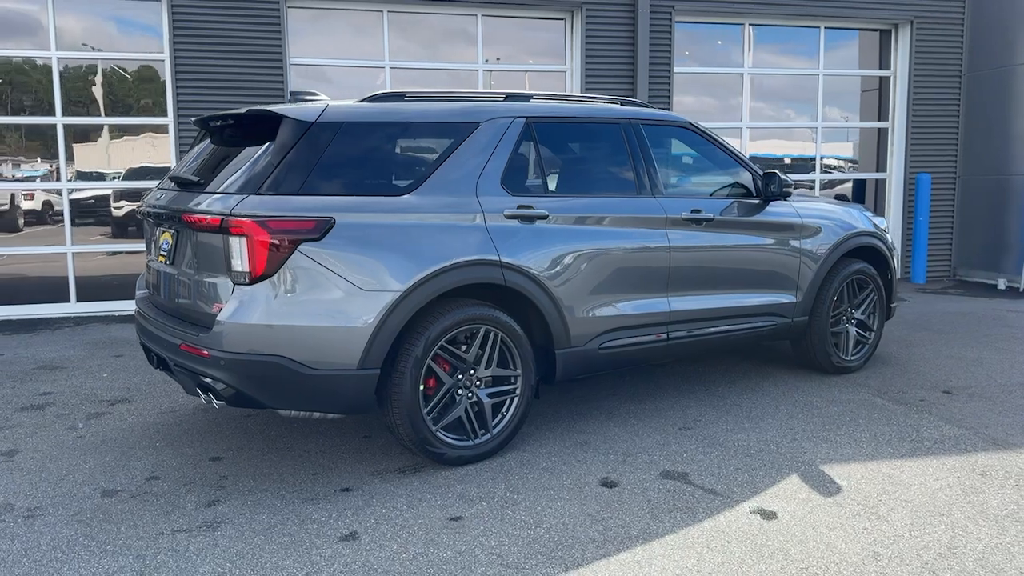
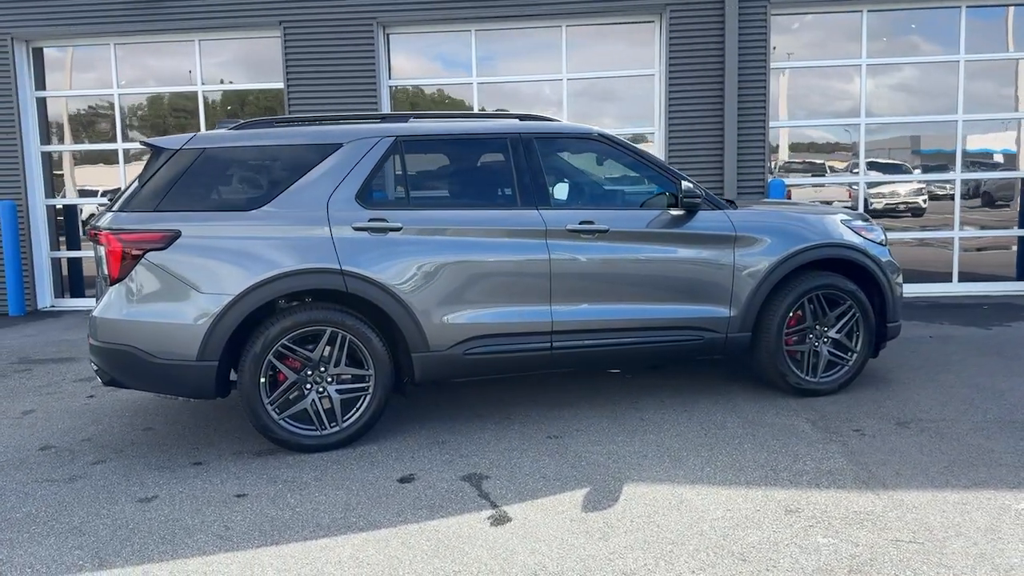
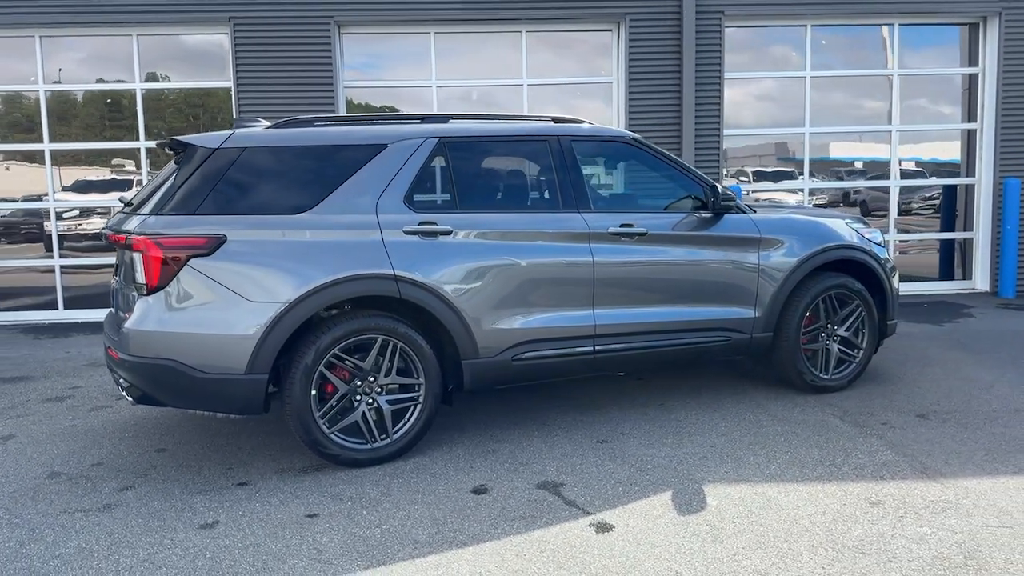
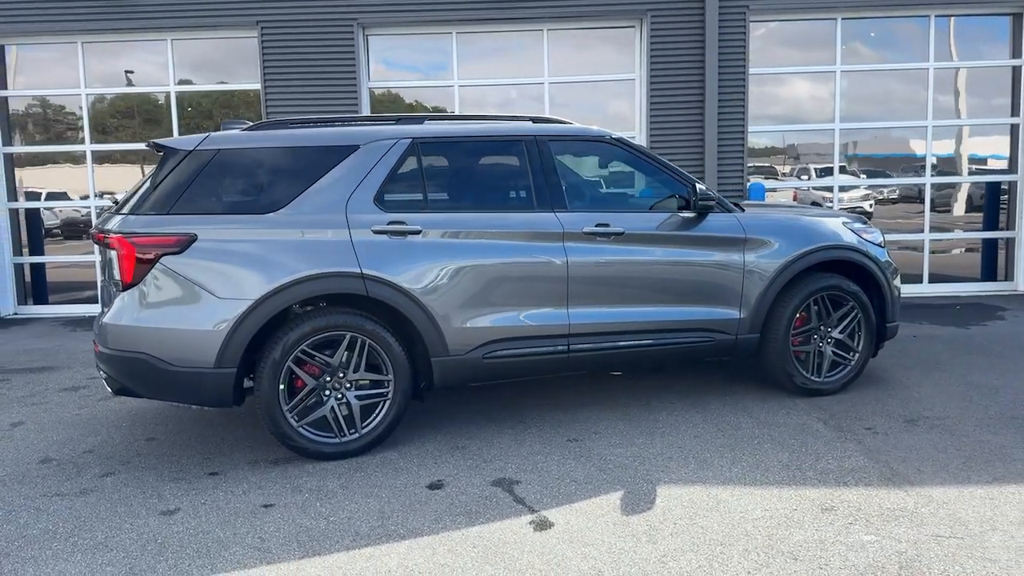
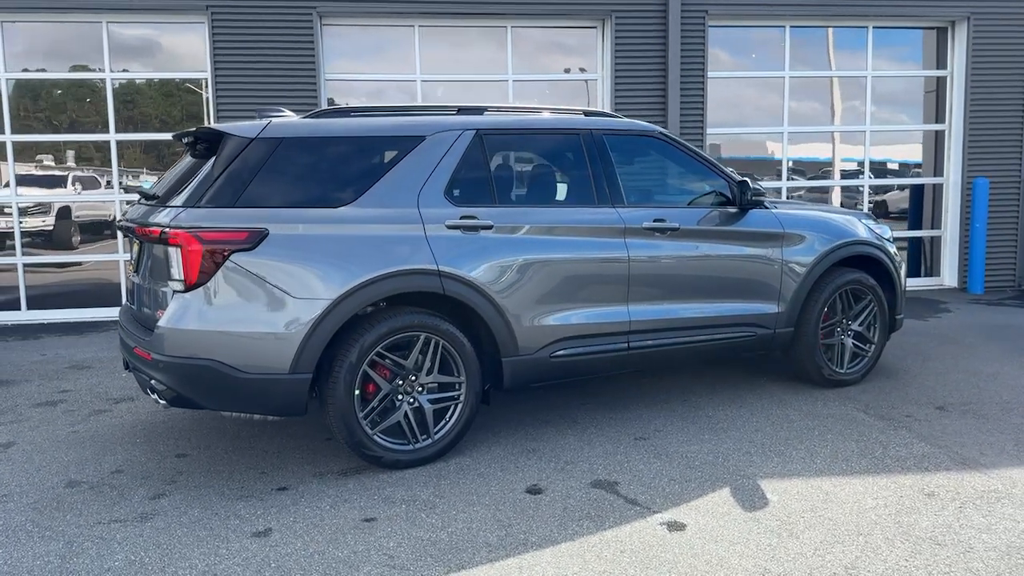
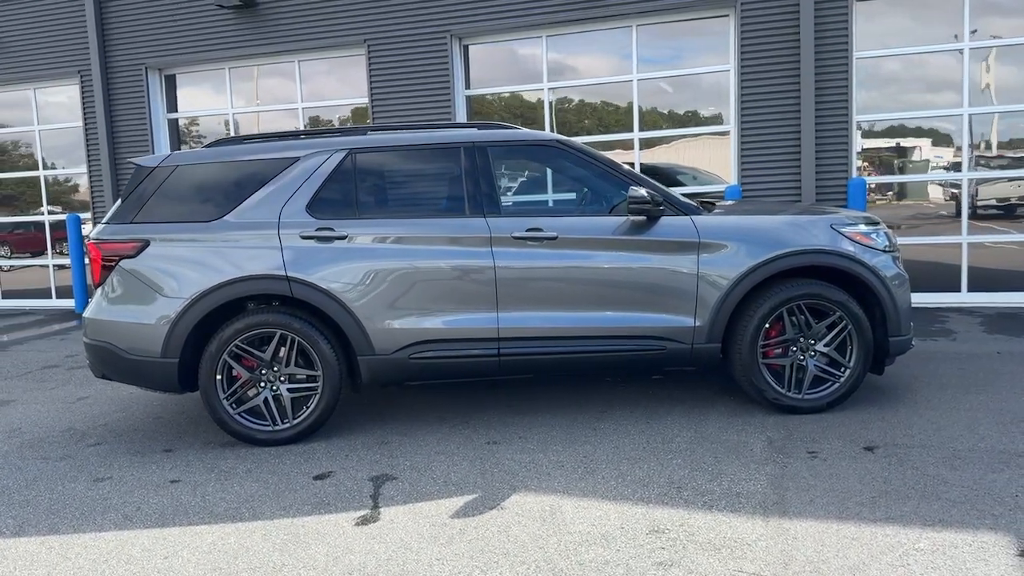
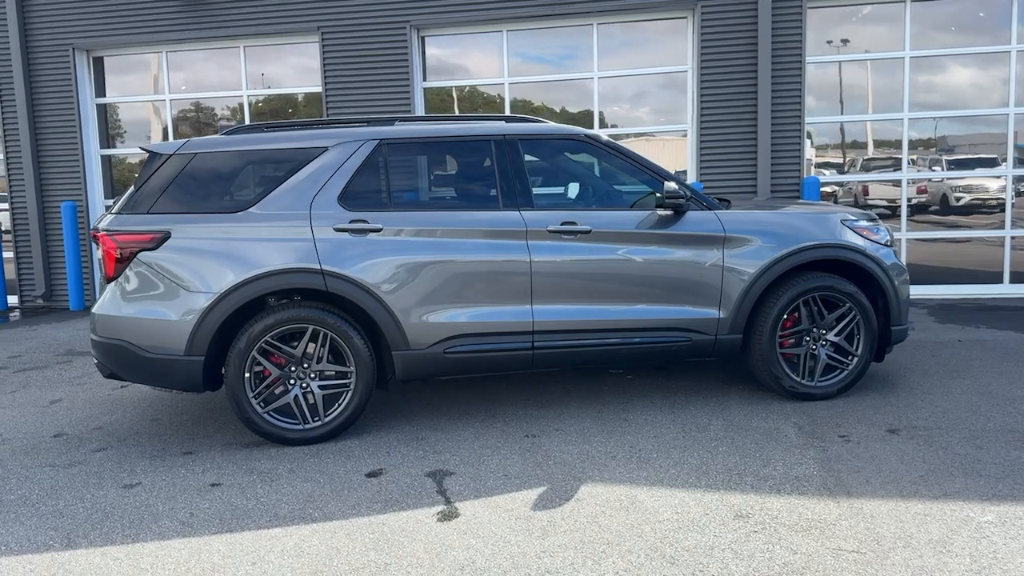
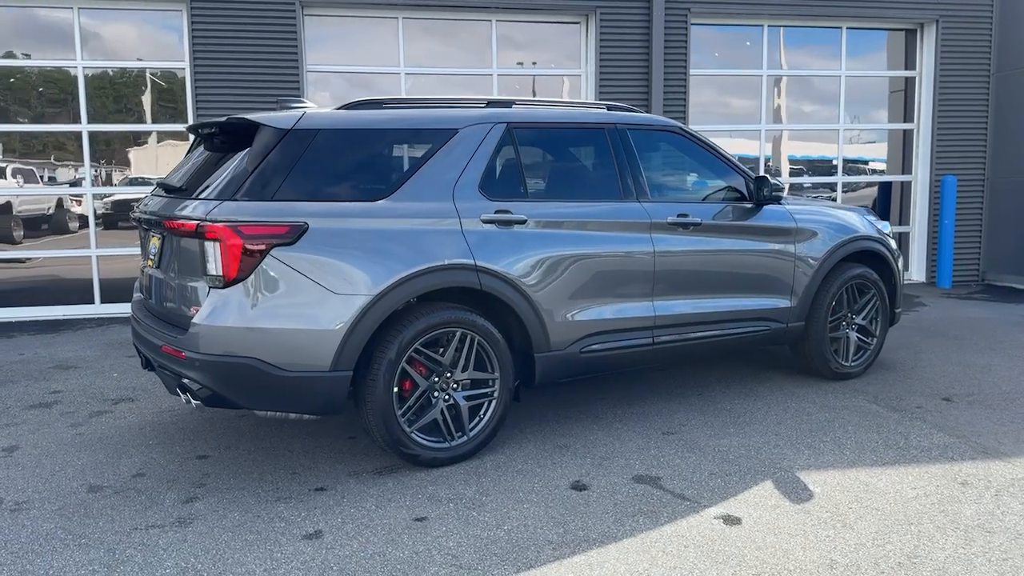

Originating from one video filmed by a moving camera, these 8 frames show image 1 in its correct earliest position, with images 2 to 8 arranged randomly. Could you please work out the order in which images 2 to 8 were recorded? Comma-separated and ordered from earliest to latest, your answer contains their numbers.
8, 5, 3, 4, 2, 7, 6
